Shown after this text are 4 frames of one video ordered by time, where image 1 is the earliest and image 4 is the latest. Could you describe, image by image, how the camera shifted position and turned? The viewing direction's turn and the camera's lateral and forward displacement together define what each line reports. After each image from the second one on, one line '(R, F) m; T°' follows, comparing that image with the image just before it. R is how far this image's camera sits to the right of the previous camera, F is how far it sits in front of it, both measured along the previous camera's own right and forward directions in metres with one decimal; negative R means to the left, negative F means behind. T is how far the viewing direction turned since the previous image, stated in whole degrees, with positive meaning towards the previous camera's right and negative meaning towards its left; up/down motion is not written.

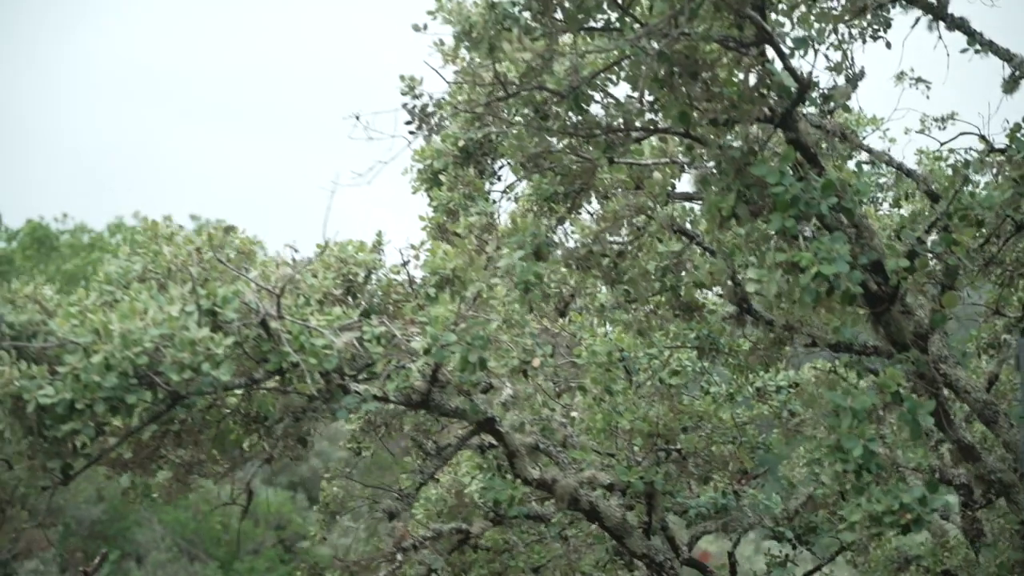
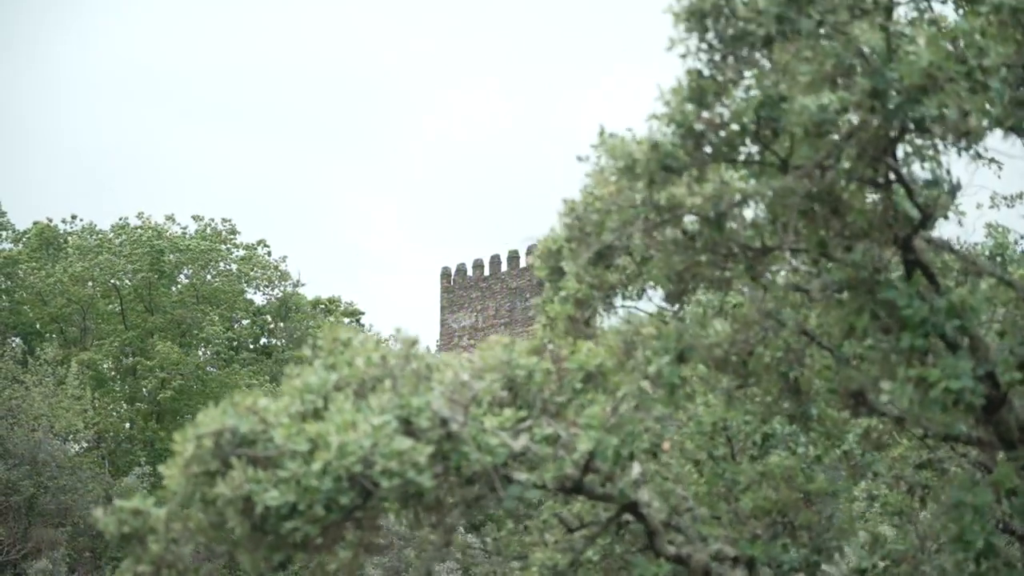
(-0.6, -0.5) m; 0°
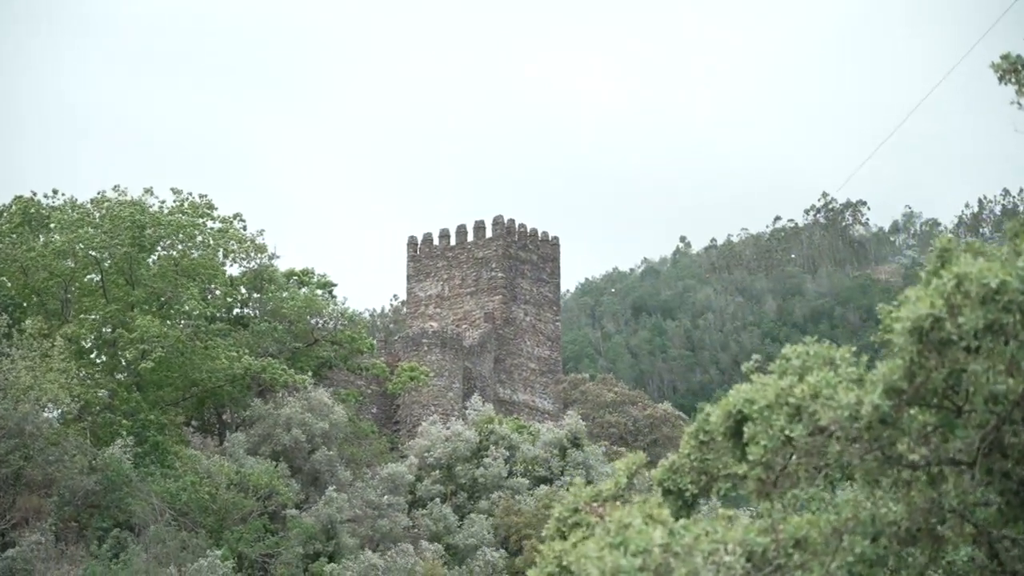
(-1.4, -2.7) m; +2°
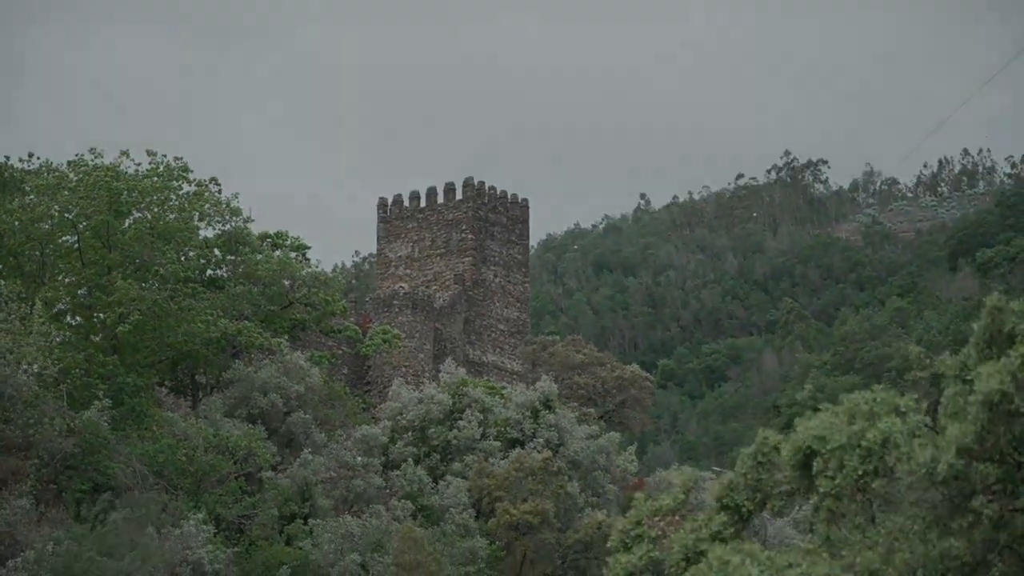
(-0.3, -1.8) m; +1°
